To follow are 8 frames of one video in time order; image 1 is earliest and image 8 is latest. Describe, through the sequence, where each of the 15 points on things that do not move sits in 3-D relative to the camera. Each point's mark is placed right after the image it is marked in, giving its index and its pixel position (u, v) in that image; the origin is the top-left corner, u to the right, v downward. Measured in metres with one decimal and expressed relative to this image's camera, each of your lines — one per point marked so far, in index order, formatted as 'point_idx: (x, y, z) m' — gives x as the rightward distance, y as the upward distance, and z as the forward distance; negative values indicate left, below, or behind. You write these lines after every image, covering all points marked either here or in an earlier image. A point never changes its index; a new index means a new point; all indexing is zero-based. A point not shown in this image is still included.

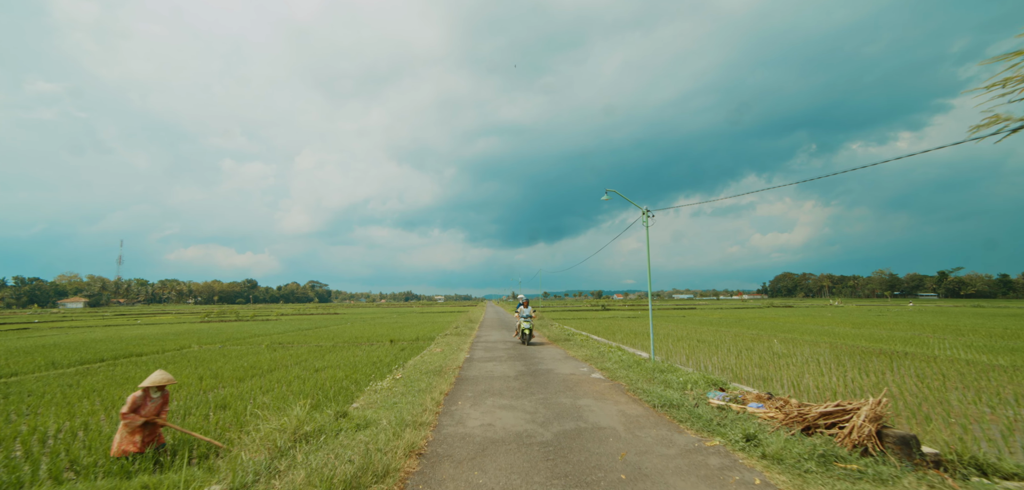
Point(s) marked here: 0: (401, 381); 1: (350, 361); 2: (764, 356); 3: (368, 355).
0: (-2.0, -2.4, +7.6) m
1: (-5.1, -3.7, +13.4) m
2: (+8.5, -3.8, +14.6) m
3: (-5.1, -4.0, +15.3) m
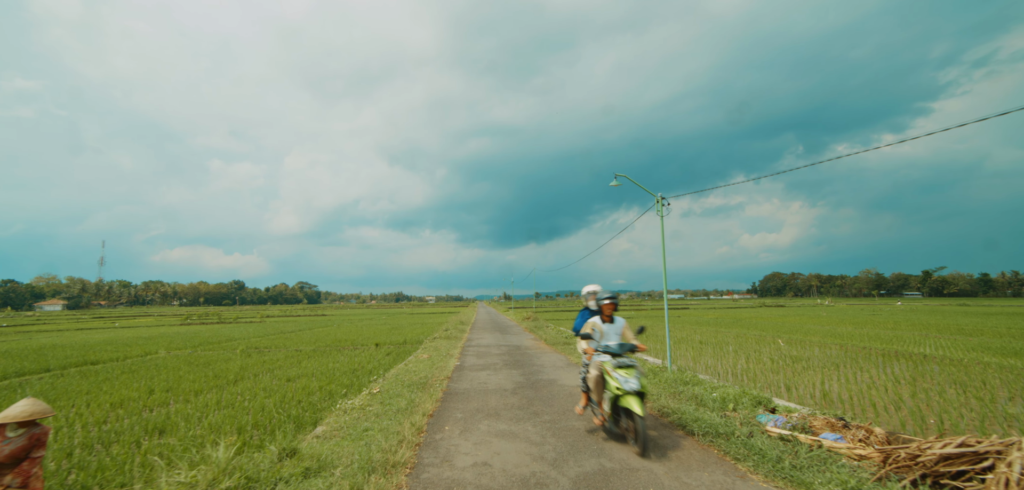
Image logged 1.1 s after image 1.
0: (-2.0, -2.3, +6.5) m
1: (-5.2, -3.5, +12.2) m
2: (+8.3, -3.6, +13.6) m
3: (-5.3, -3.8, +14.1) m
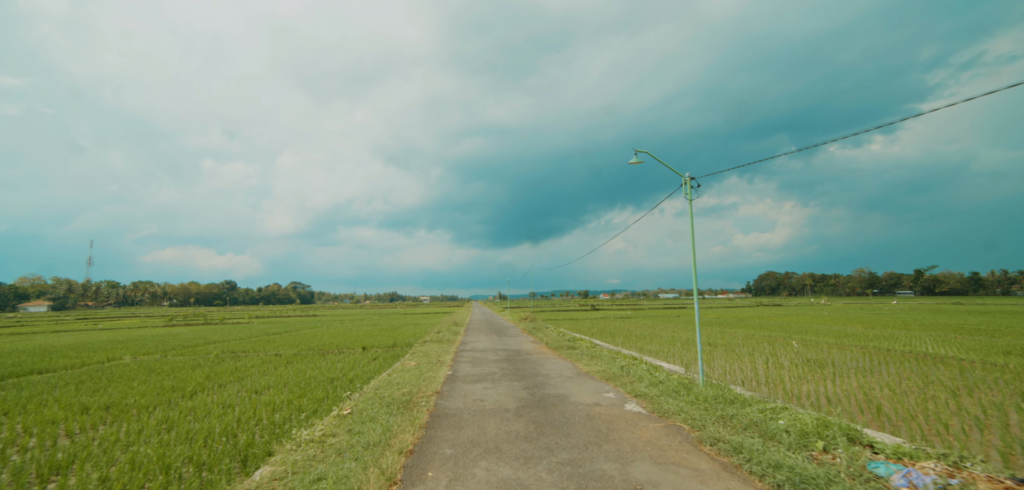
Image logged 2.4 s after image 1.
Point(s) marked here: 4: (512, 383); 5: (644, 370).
0: (-2.0, -2.1, +5.2) m
1: (-5.2, -3.4, +10.9) m
2: (+8.3, -3.4, +12.5) m
3: (-5.4, -3.7, +12.7) m
4: (0.0, -2.4, +7.4) m
5: (+2.4, -2.3, +7.9) m
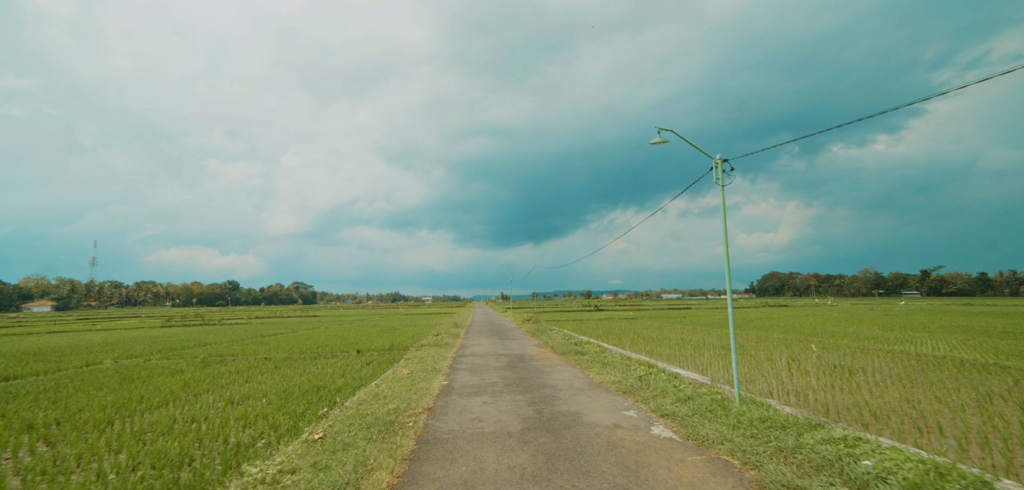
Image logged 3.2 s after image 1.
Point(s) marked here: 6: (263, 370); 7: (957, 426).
0: (-1.9, -2.0, +4.3) m
1: (-5.2, -3.3, +10.0) m
2: (+8.4, -3.4, +11.5) m
3: (-5.3, -3.6, +11.9) m
4: (+0.1, -2.3, +6.5) m
5: (+2.5, -2.2, +7.0) m
6: (-7.6, -3.8, +13.1) m
7: (+6.4, -2.6, +6.2) m
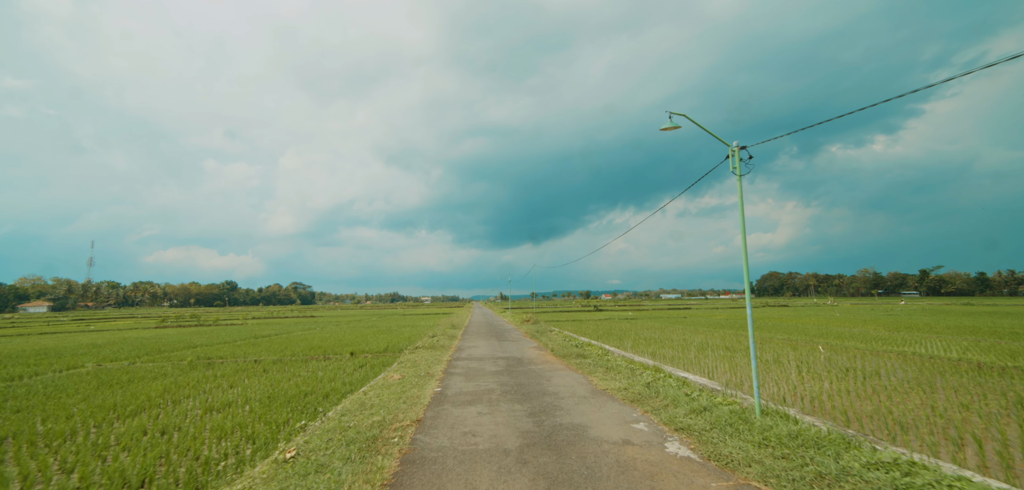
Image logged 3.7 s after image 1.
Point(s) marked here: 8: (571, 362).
0: (-2.0, -2.0, +3.7) m
1: (-5.2, -3.2, +9.5) m
2: (+8.3, -3.3, +11.0) m
3: (-5.3, -3.5, +11.3) m
4: (0.0, -2.2, +6.0) m
5: (+2.4, -2.2, +6.5) m
6: (-7.6, -3.7, +12.6) m
7: (+6.4, -2.5, +5.7) m
8: (+1.3, -2.7, +9.8) m
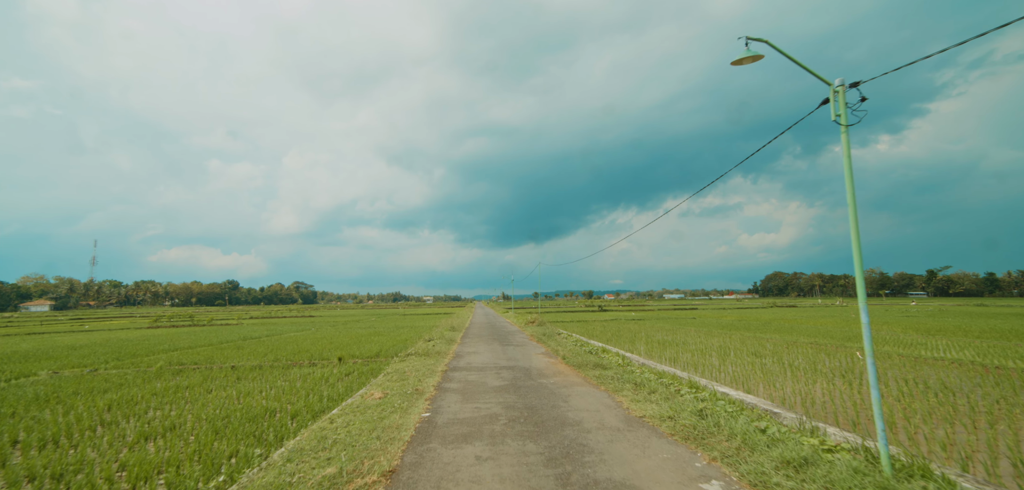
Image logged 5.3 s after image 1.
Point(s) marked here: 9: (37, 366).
0: (-1.9, -1.8, +2.2) m
1: (-5.1, -3.0, +8.0) m
2: (+8.5, -3.1, +9.4) m
3: (-5.2, -3.3, +9.8) m
4: (+0.1, -2.0, +4.4) m
5: (+2.6, -2.0, +4.9) m
6: (-7.5, -3.5, +11.1) m
7: (+6.5, -2.4, +4.1) m
8: (+1.5, -2.5, +8.3) m
9: (-15.2, -3.8, +13.7) m
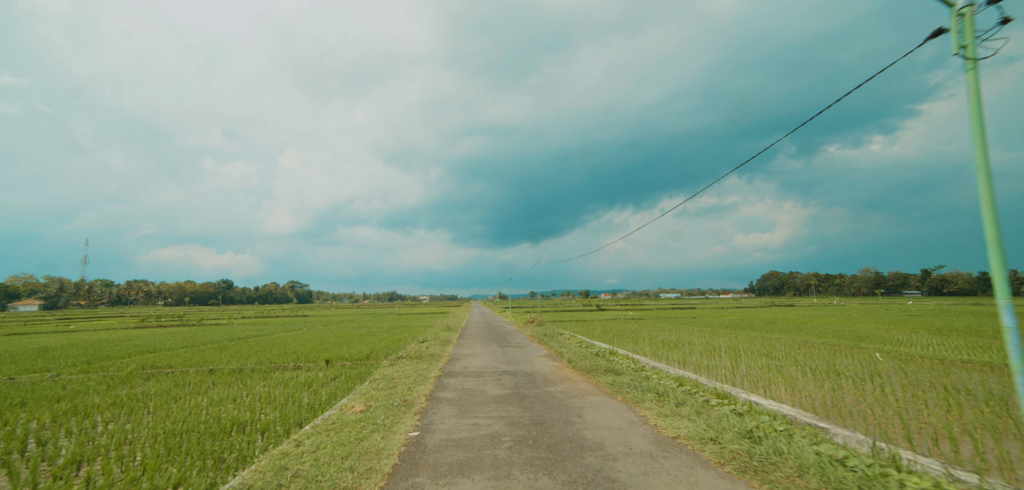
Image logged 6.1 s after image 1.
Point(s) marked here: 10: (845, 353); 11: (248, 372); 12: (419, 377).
0: (-1.8, -1.6, +1.2) m
1: (-5.0, -2.9, +7.0) m
2: (+8.5, -2.9, +8.5) m
3: (-5.2, -3.2, +8.8) m
4: (+0.2, -1.9, +3.5) m
5: (+2.6, -1.8, +4.0) m
6: (-7.5, -3.4, +10.1) m
7: (+6.5, -2.2, +3.2) m
8: (+1.5, -2.3, +7.3) m
9: (-15.2, -3.7, +12.6) m
10: (+12.4, -3.9, +15.7) m
11: (-7.9, -3.7, +12.8) m
12: (-1.7, -2.4, +7.9) m
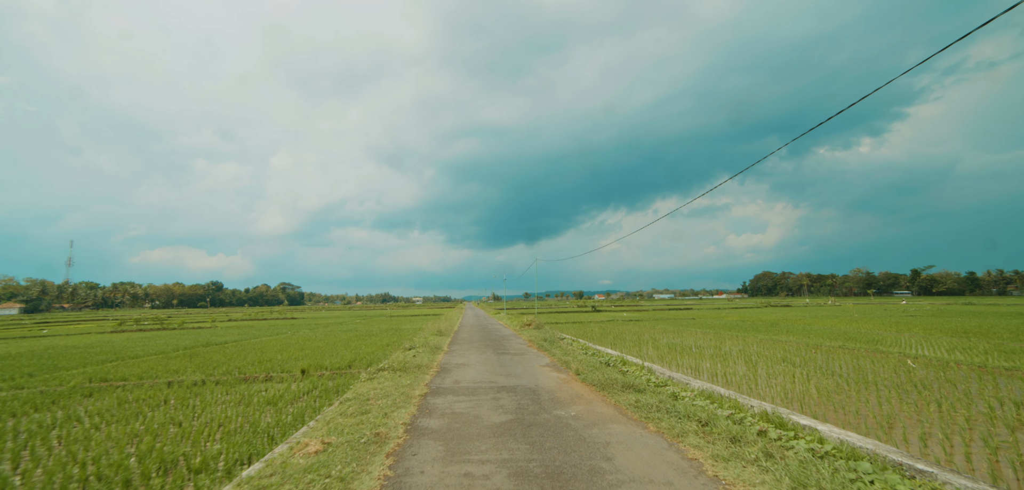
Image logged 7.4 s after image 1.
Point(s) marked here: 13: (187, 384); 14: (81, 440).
0: (-1.7, -1.5, -0.1) m
1: (-5.0, -2.7, +5.5) m
2: (+8.5, -2.8, +7.3) m
3: (-5.2, -3.0, +7.4) m
4: (+0.3, -1.7, +2.1) m
5: (+2.7, -1.7, +2.7) m
6: (-7.5, -3.2, +8.6) m
7: (+6.6, -2.1, +2.0) m
8: (+1.5, -2.2, +6.0) m
9: (-15.2, -3.6, +11.1) m
10: (+12.3, -3.7, +14.5) m
11: (-7.9, -3.6, +11.3) m
12: (-1.7, -2.3, +6.5) m
13: (-8.7, -3.7, +11.6) m
14: (-6.5, -2.9, +6.6) m
